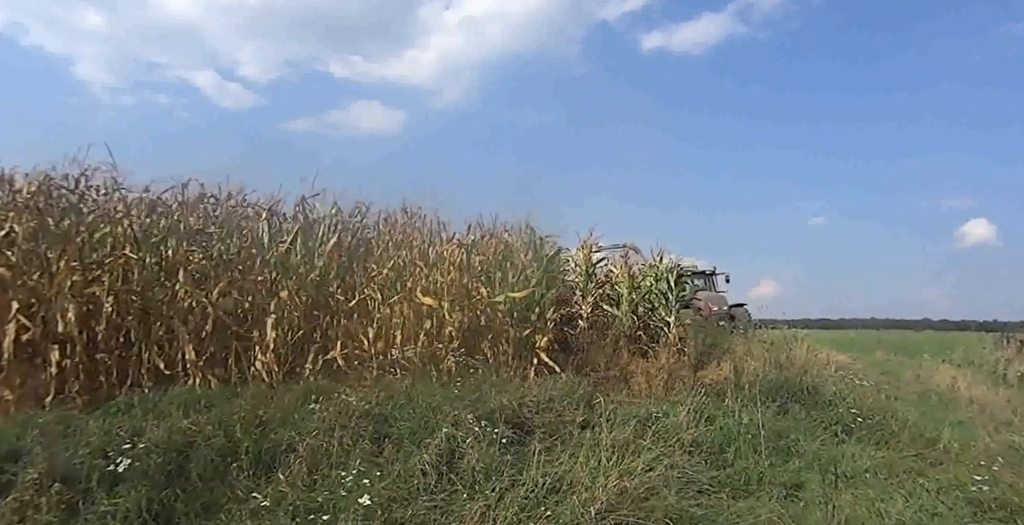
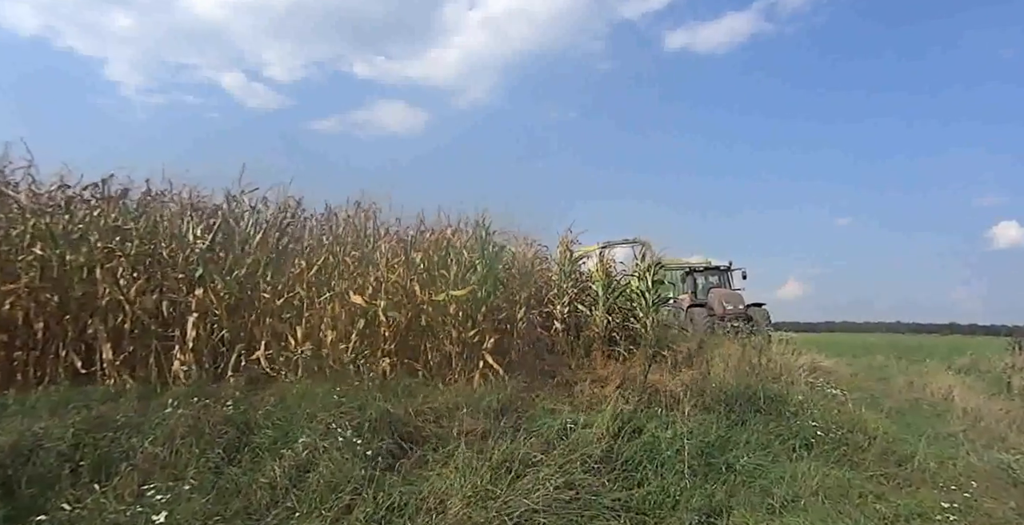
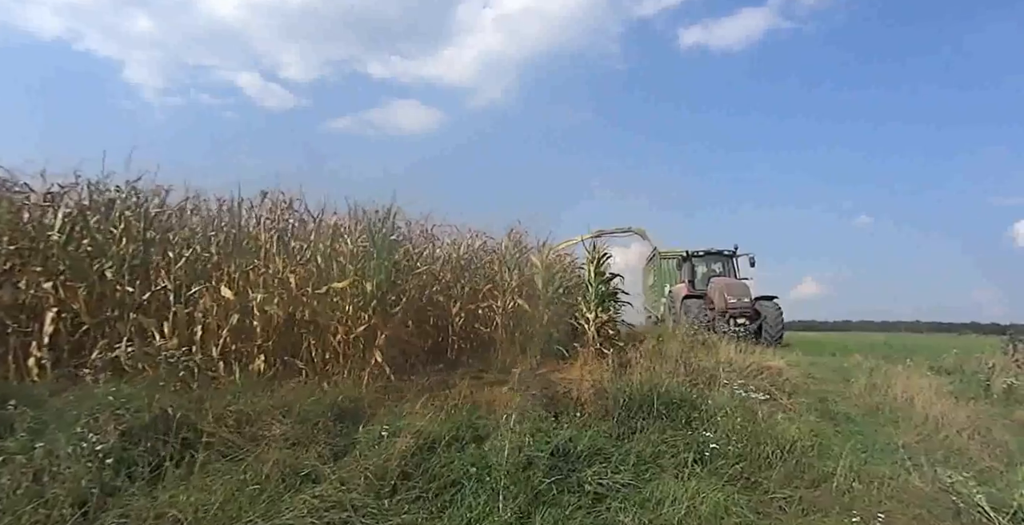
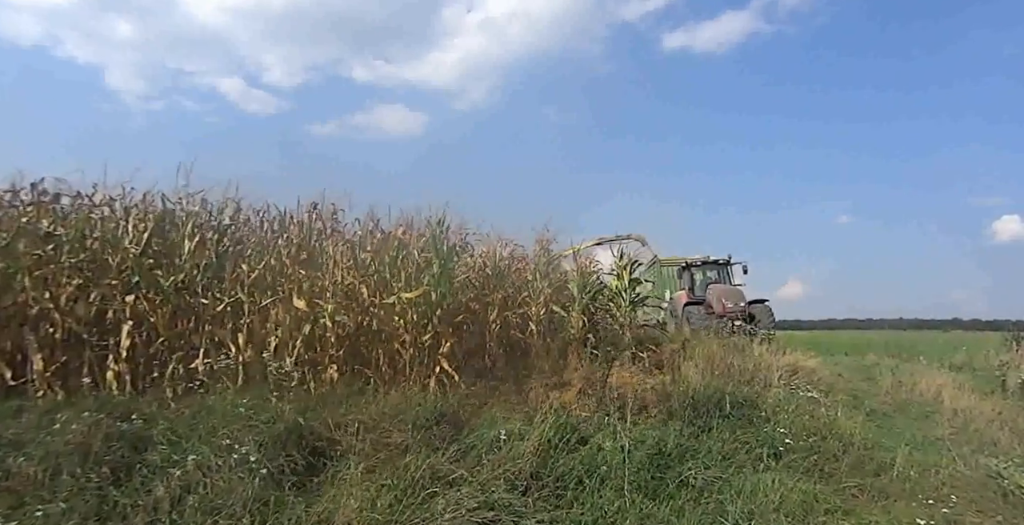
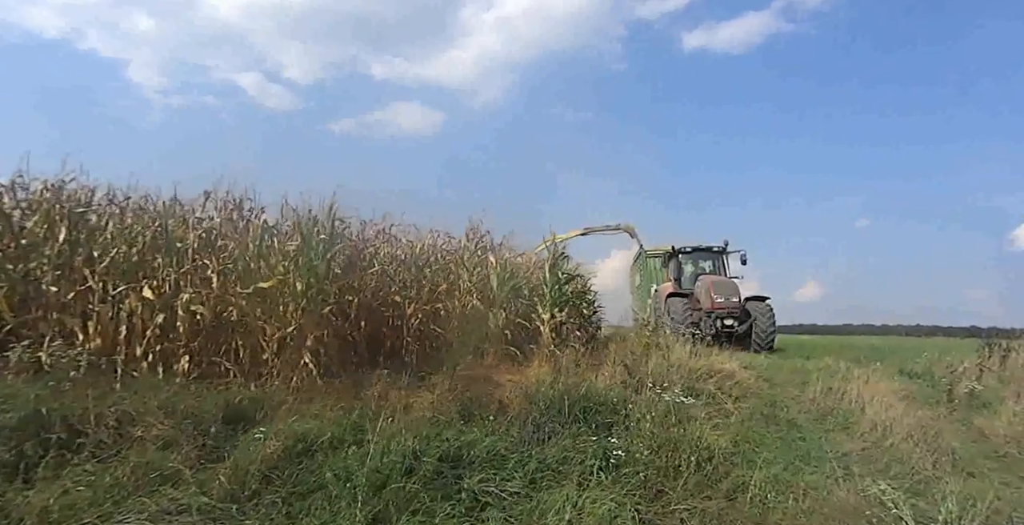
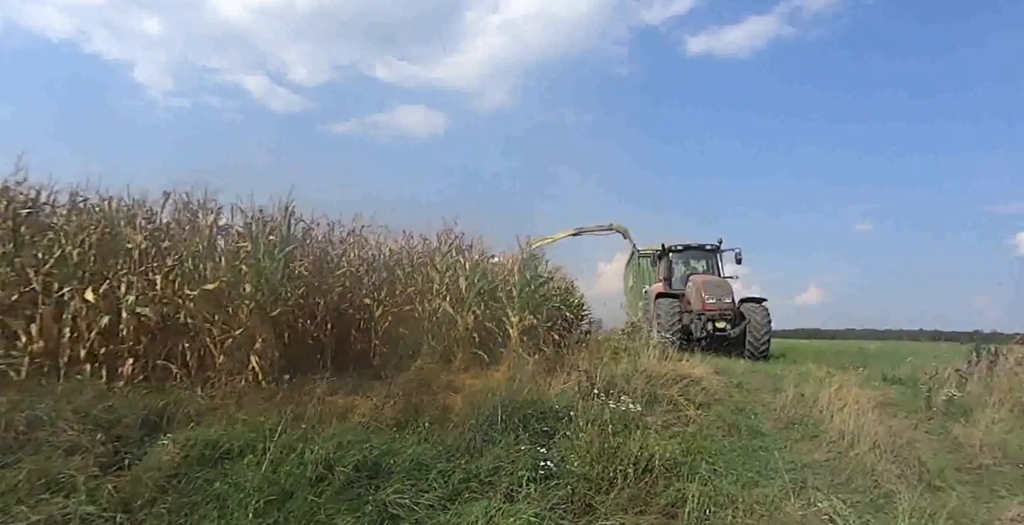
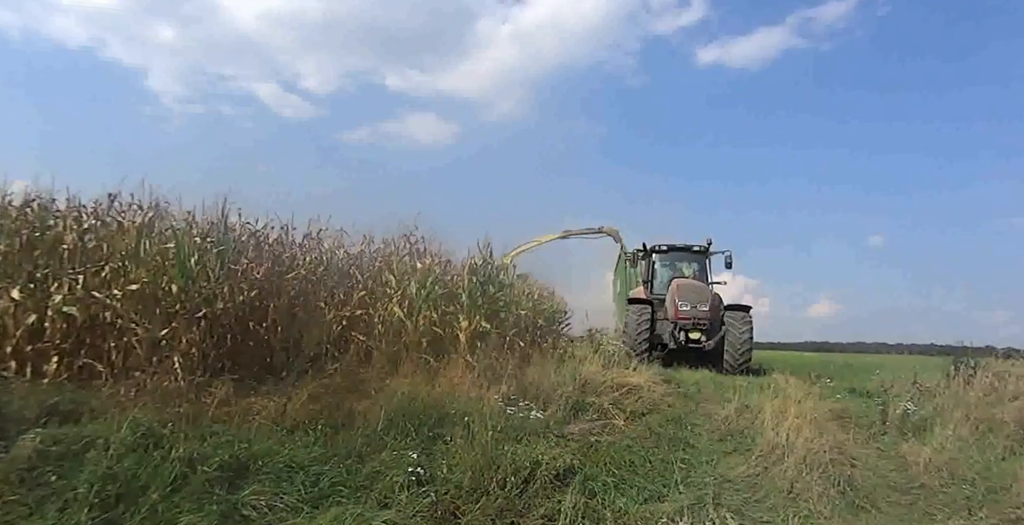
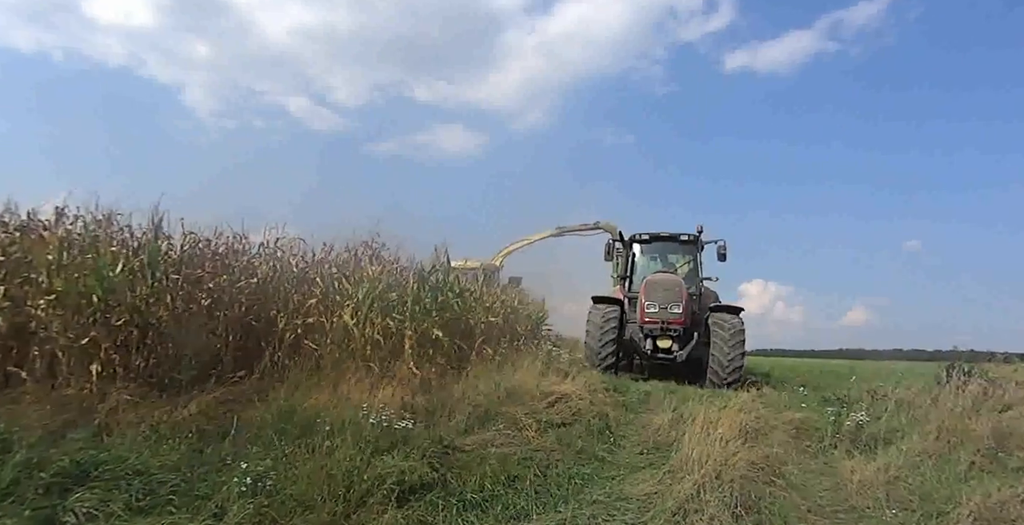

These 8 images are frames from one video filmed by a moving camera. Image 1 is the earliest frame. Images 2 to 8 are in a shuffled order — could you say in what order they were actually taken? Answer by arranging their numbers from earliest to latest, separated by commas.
2, 4, 3, 5, 6, 7, 8
